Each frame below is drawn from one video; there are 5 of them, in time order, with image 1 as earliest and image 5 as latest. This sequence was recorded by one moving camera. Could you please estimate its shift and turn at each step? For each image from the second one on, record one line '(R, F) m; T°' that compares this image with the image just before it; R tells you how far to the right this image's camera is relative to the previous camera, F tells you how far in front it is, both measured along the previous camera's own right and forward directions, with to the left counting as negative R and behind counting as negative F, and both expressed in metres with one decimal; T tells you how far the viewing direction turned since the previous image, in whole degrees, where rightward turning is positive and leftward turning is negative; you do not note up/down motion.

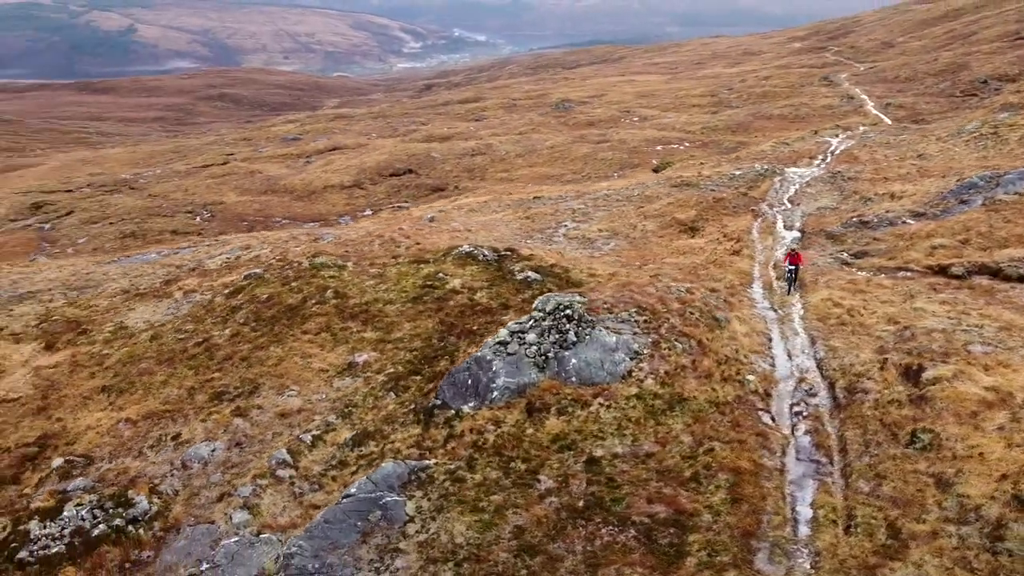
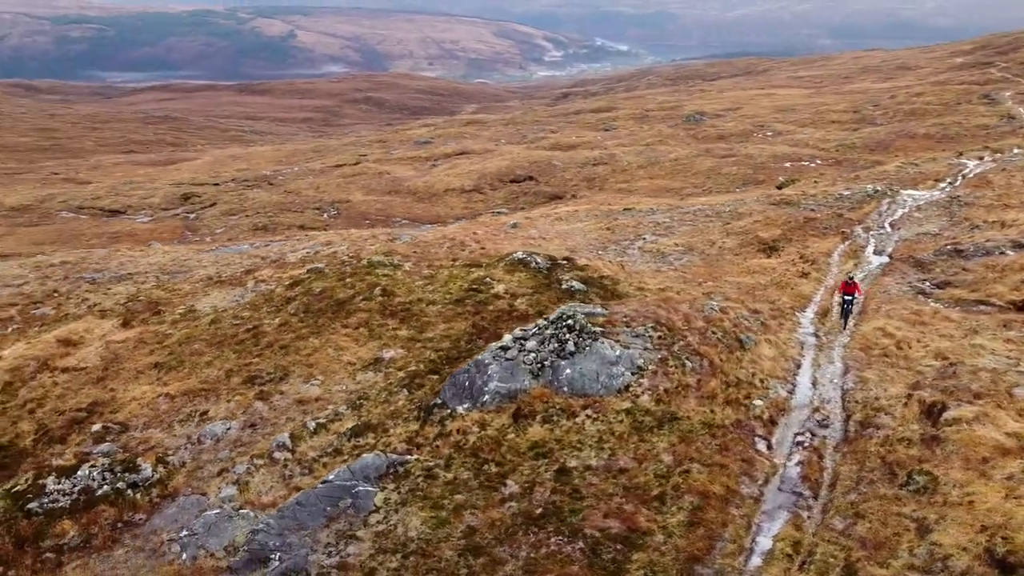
(+3.3, -0.1) m; -9°
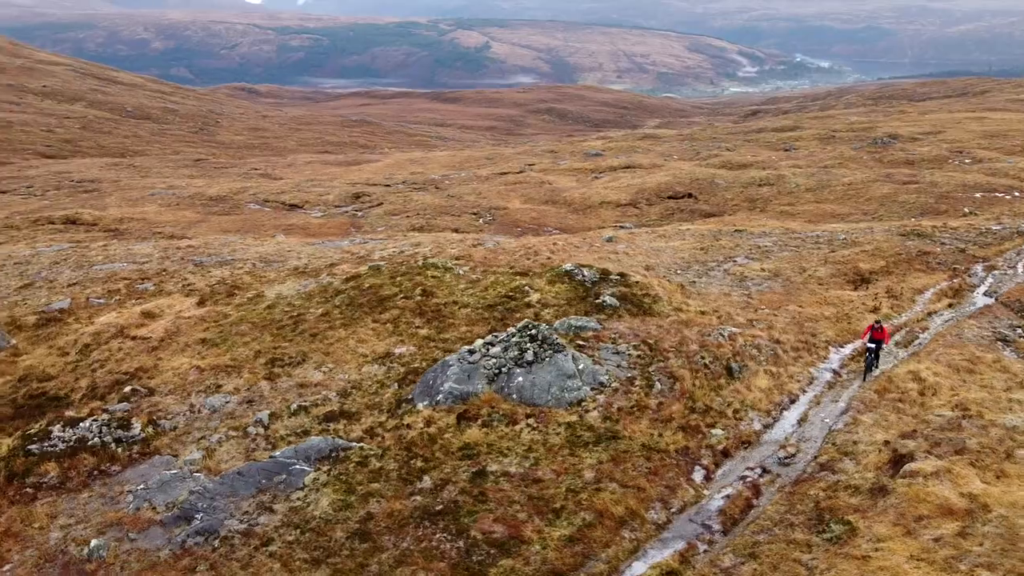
(+5.6, 0.0) m; -12°
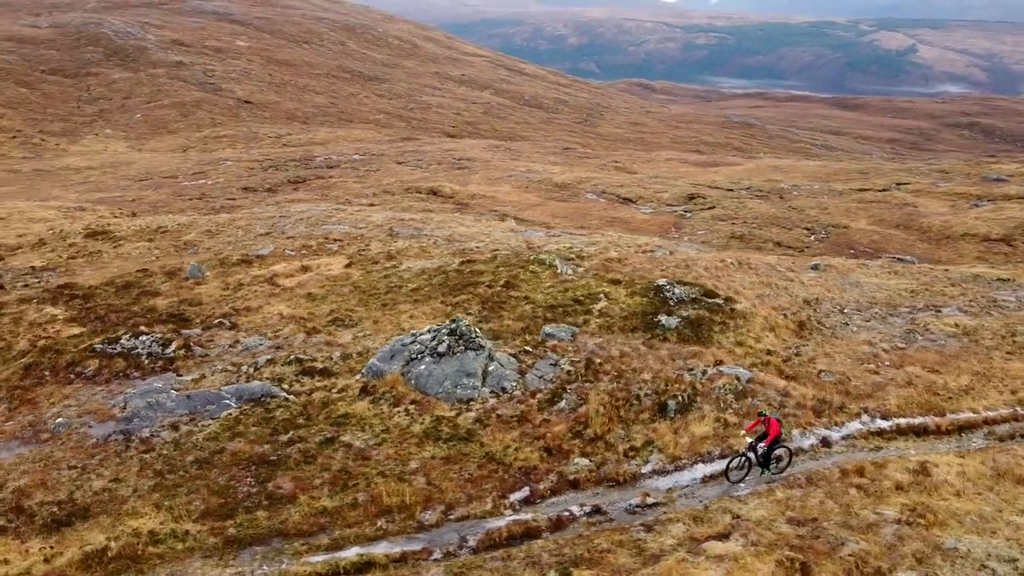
(+11.8, +2.1) m; -25°
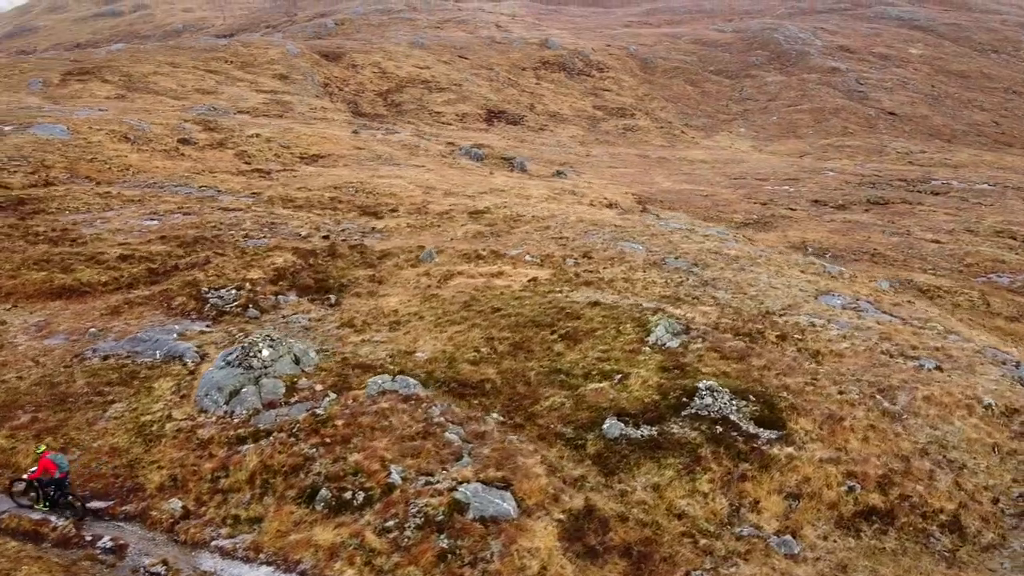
(+19.5, +10.8) m; -42°
